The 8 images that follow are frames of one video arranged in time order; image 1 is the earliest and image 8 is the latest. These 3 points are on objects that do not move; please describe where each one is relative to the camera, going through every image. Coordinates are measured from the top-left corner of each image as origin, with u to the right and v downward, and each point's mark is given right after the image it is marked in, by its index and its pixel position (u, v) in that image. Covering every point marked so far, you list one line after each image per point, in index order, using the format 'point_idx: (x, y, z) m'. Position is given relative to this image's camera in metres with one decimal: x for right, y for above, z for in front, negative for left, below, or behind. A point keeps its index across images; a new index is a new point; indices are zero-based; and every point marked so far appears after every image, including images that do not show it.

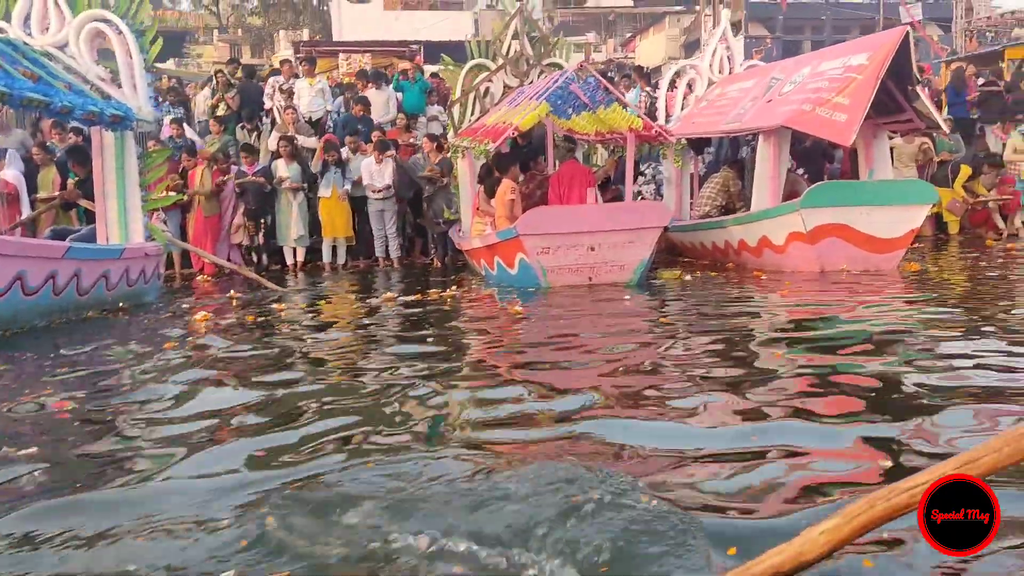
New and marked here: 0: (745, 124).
0: (+2.6, +1.8, +9.7) m
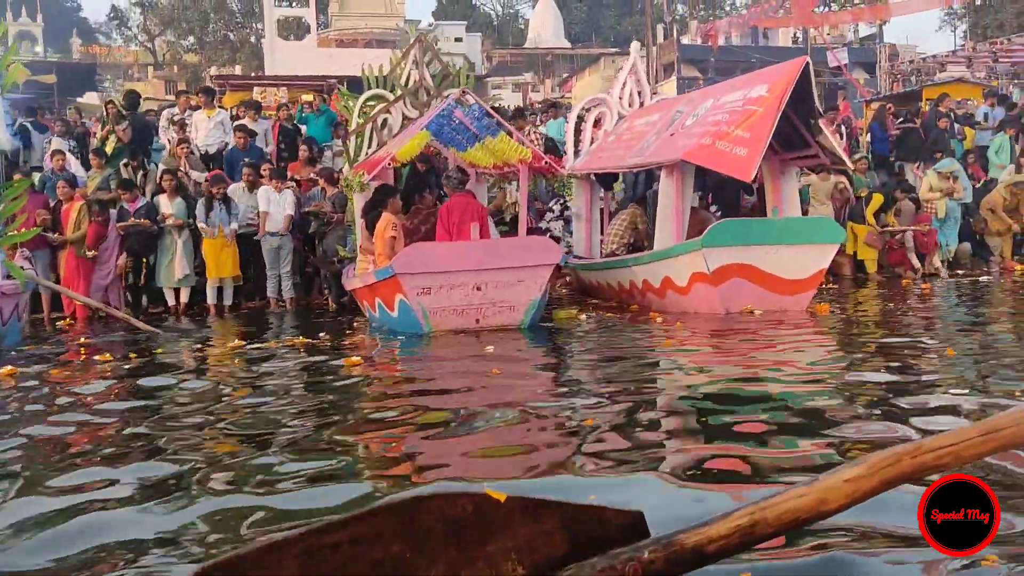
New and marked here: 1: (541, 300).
0: (+1.4, +1.4, +9.2) m
1: (+0.3, -0.1, +7.8) m
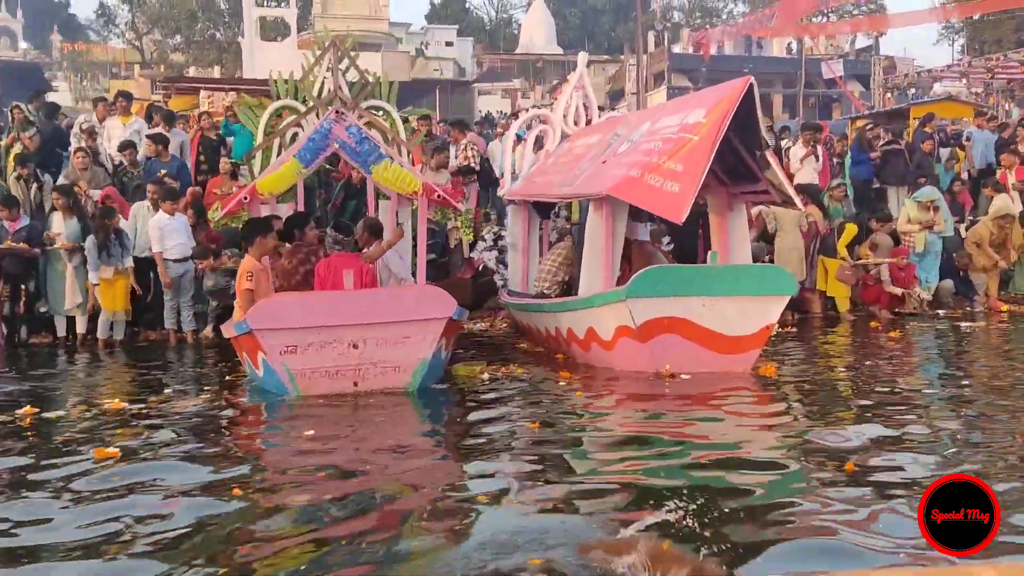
0: (+0.6, +0.9, +7.9) m
1: (-0.6, -0.6, +6.5) m
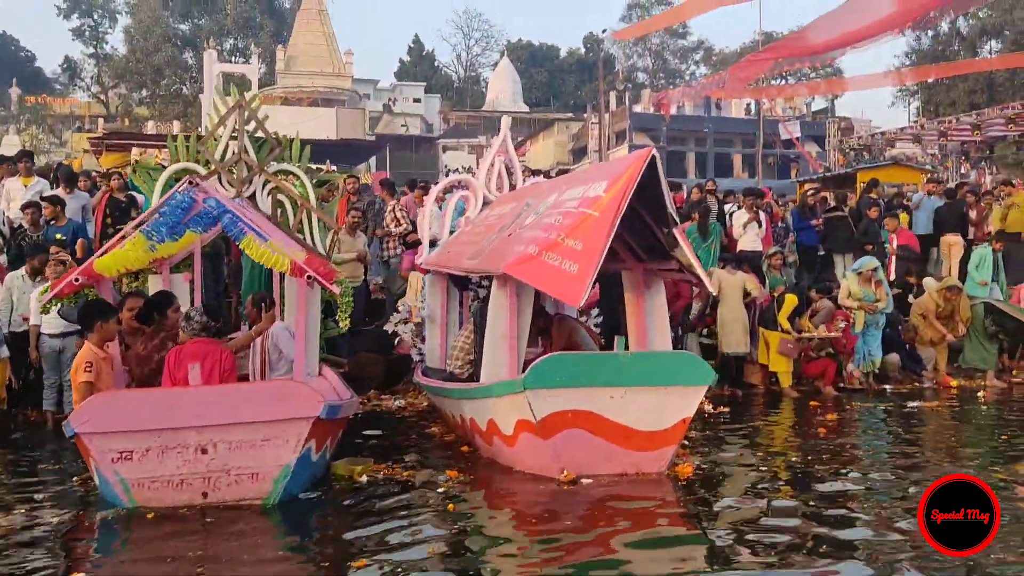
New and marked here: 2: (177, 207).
0: (-0.3, +0.2, +7.3) m
1: (-1.4, -1.2, +5.8) m
2: (-2.6, +0.6, +6.7) m
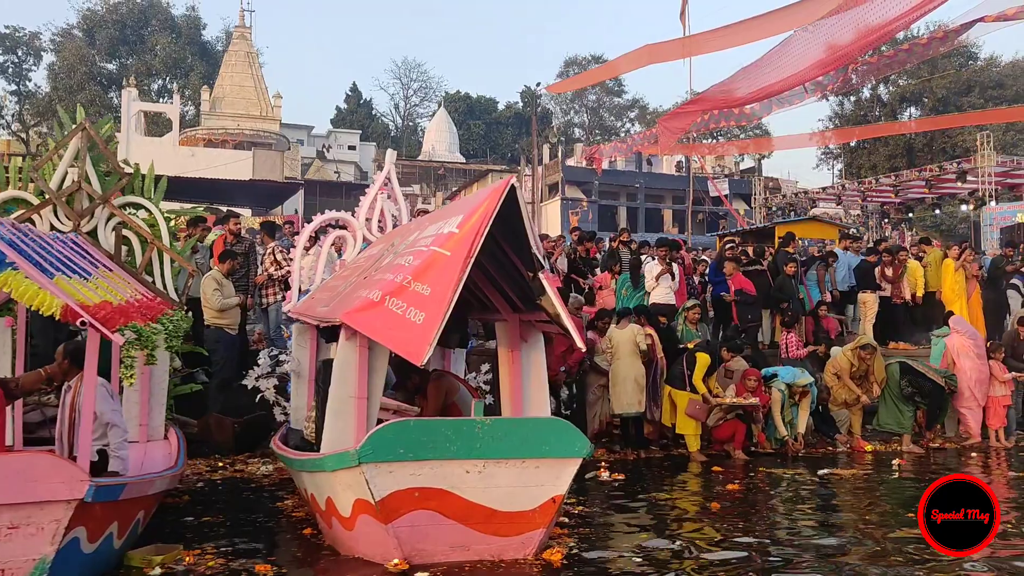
0: (-1.3, -0.2, +6.3) m
1: (-2.4, -1.4, +4.6) m
2: (-3.6, +0.3, +5.6) m
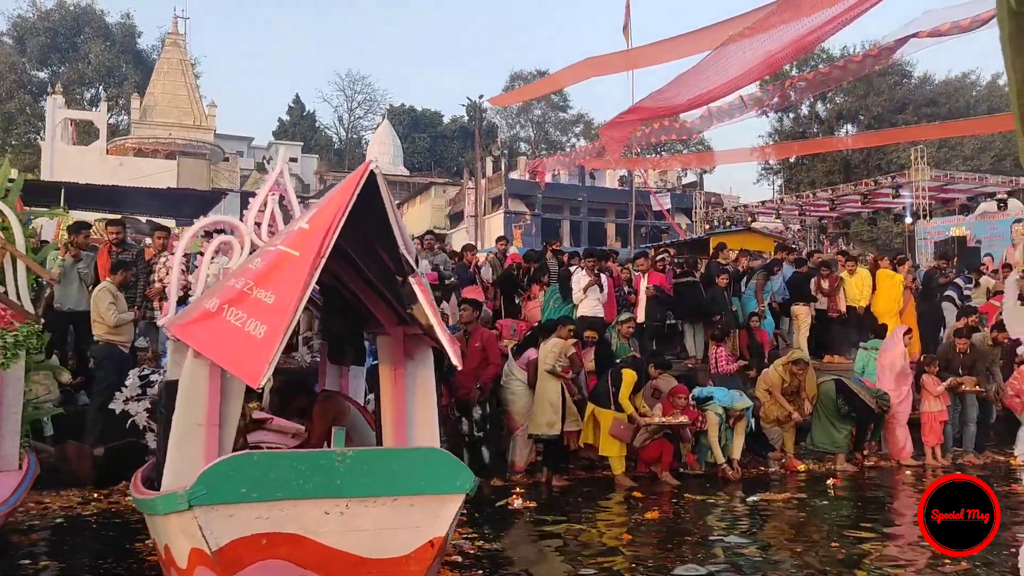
0: (-2.1, -0.2, +5.4) m
1: (-3.1, -1.5, +3.6) m
2: (-4.3, +0.3, +4.6) m
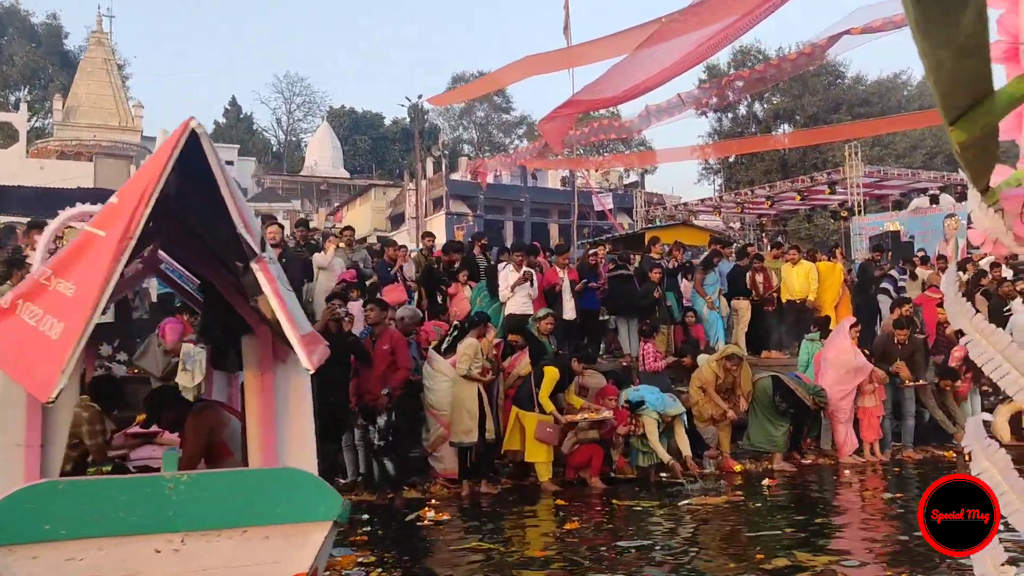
0: (-2.7, -0.2, +4.5) m
1: (-3.6, -1.5, +2.7) m
2: (-4.9, +0.3, +3.6) m
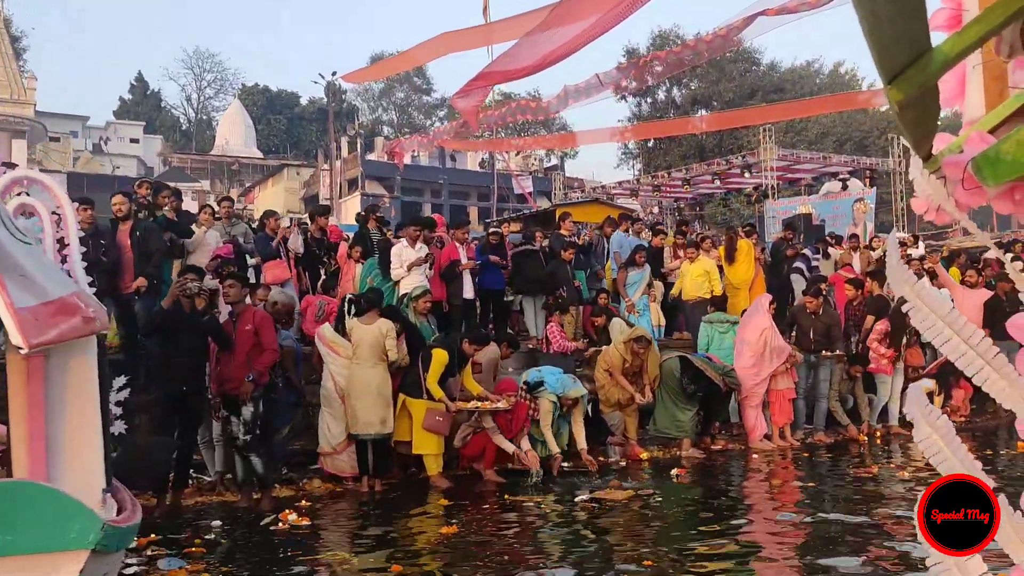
0: (-3.4, 0.0, +3.4) m
1: (-4.1, -1.3, +1.5) m
2: (-5.5, +0.4, +2.3) m
